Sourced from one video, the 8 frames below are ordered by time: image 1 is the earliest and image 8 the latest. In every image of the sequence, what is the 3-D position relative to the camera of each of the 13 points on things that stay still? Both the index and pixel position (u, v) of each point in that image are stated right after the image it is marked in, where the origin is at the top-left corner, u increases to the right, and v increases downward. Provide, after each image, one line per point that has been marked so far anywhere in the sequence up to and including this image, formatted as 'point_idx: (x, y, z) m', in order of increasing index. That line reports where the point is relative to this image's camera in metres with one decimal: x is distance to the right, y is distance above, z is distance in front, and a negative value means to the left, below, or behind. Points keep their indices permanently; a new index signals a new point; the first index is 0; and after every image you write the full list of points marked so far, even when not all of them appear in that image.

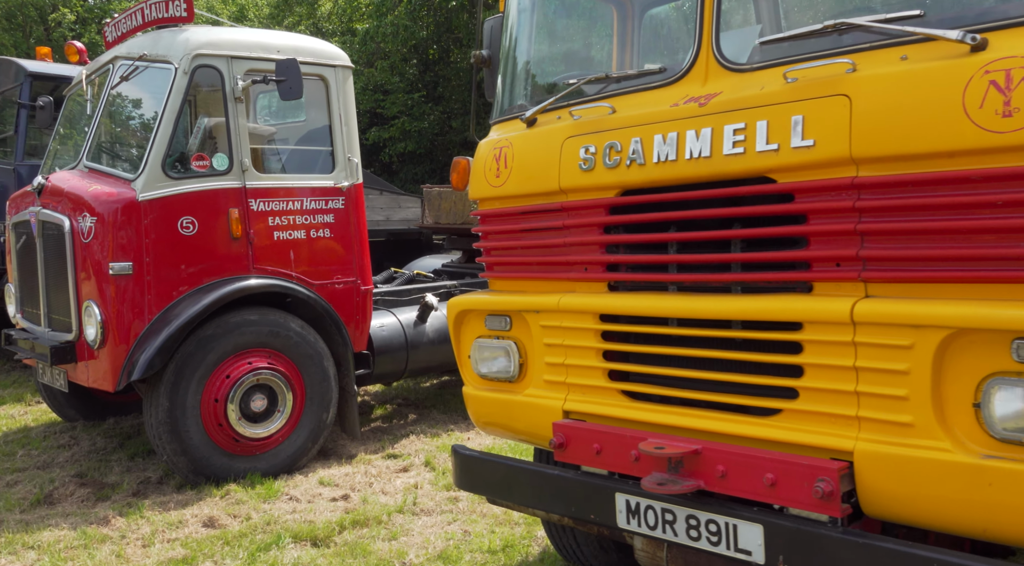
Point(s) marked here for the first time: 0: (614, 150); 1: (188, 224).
0: (+0.3, +0.4, +2.8) m
1: (-1.8, +0.3, +5.0) m
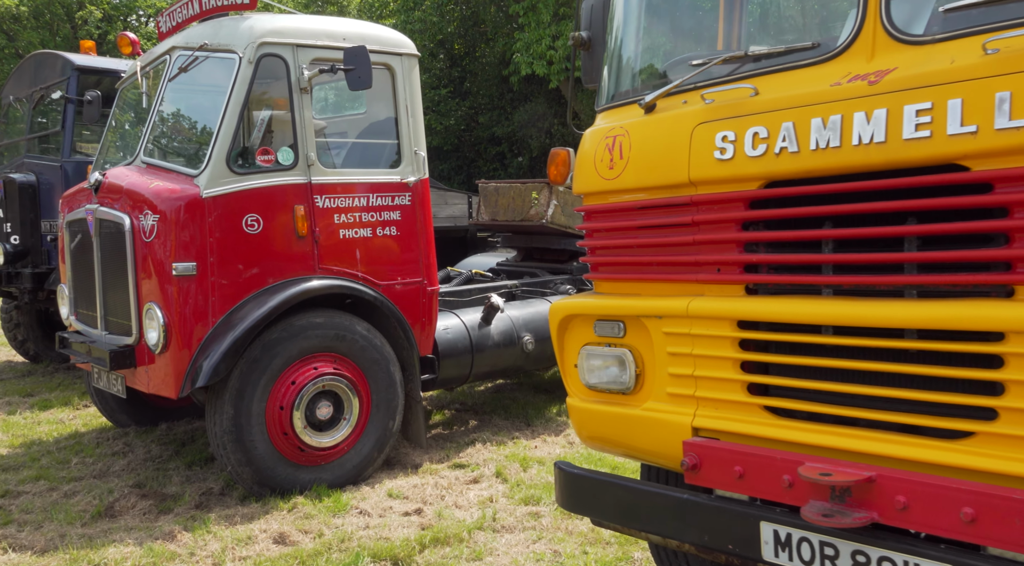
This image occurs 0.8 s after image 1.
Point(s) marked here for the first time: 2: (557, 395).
0: (+0.7, +0.4, +2.5) m
1: (-1.4, +0.3, +4.7) m
2: (+0.4, -0.9, +7.2) m
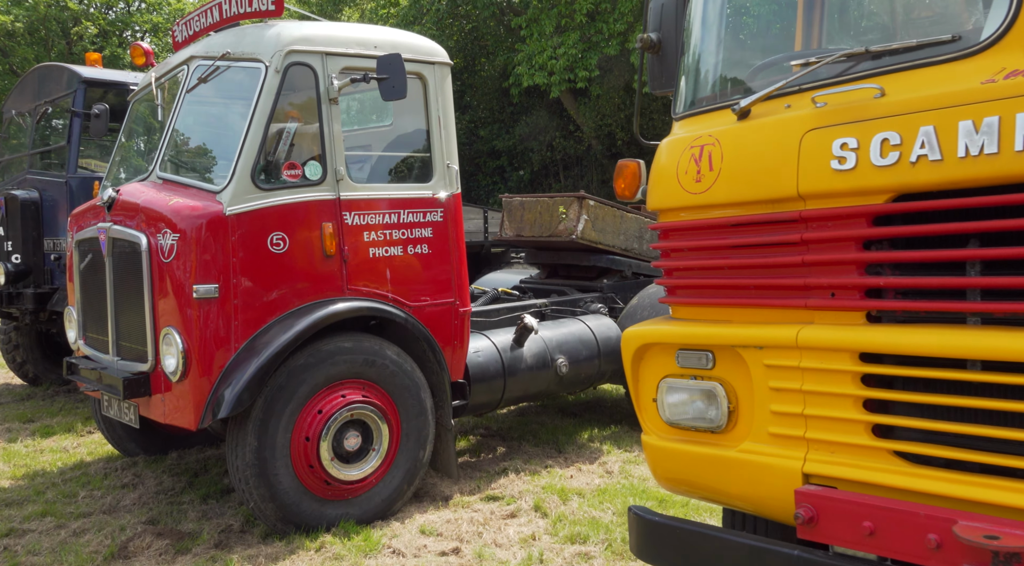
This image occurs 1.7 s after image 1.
0: (+0.9, +0.3, +2.2) m
1: (-1.1, +0.2, +4.4) m
2: (+0.6, -1.1, +6.9) m
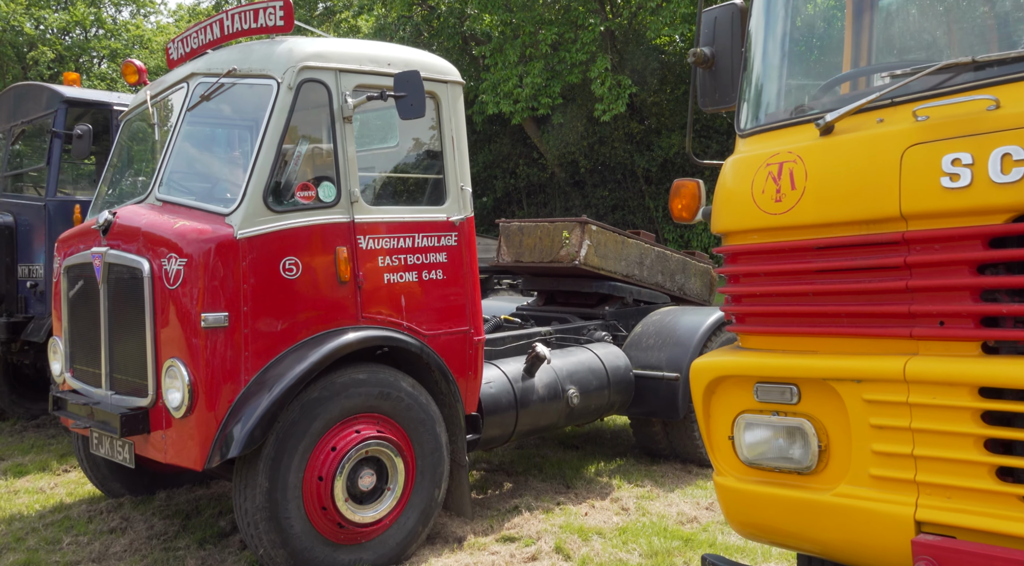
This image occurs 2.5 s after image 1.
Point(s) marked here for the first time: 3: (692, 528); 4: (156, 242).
0: (+1.1, +0.3, +2.0) m
1: (-1.0, +0.1, +4.1) m
2: (+0.6, -1.3, +6.7) m
3: (+1.0, -1.4, +4.9) m
4: (-1.6, +0.2, +4.1) m
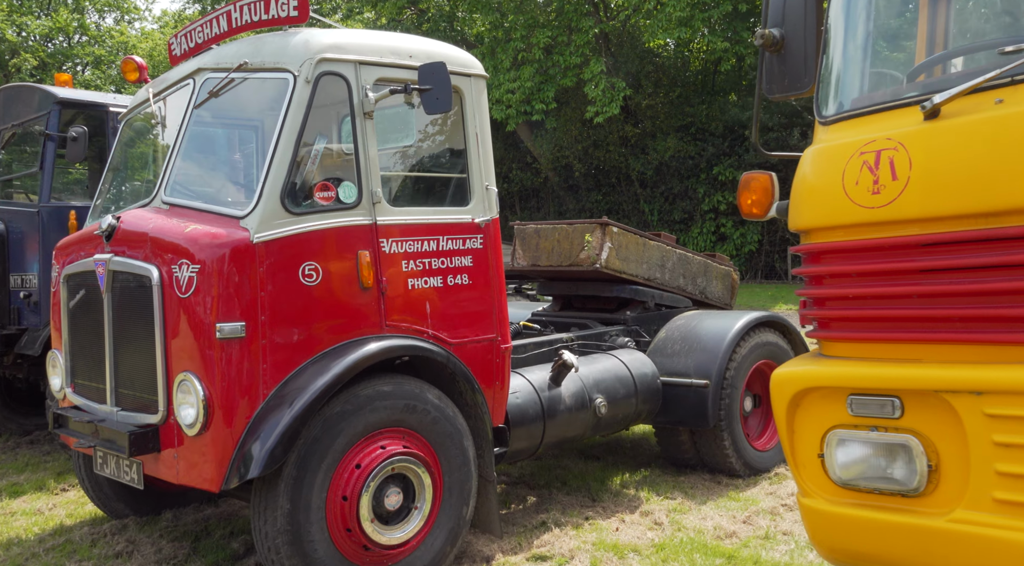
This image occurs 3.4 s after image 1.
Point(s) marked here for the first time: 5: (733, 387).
0: (+1.3, +0.3, +1.8) m
1: (-0.9, 0.0, +3.9) m
2: (+0.7, -1.3, +6.4) m
3: (+1.2, -1.4, +4.7) m
4: (-1.5, +0.2, +3.8) m
5: (+1.5, -0.7, +5.9) m
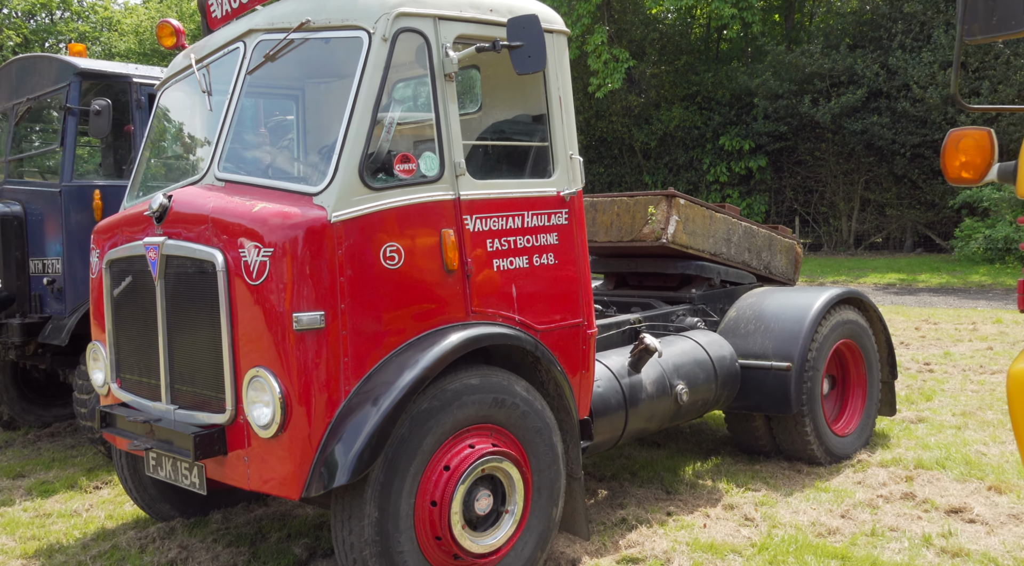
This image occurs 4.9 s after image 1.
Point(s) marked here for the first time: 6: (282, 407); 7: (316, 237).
0: (+1.7, +0.3, +1.4) m
1: (-0.5, +0.1, +3.5) m
2: (+1.1, -1.1, +6.0) m
3: (+1.6, -1.3, +4.3) m
4: (-1.1, +0.2, +3.4) m
5: (+1.9, -0.5, +5.5) m
6: (-0.9, -0.5, +3.3) m
7: (-0.7, +0.2, +3.3) m
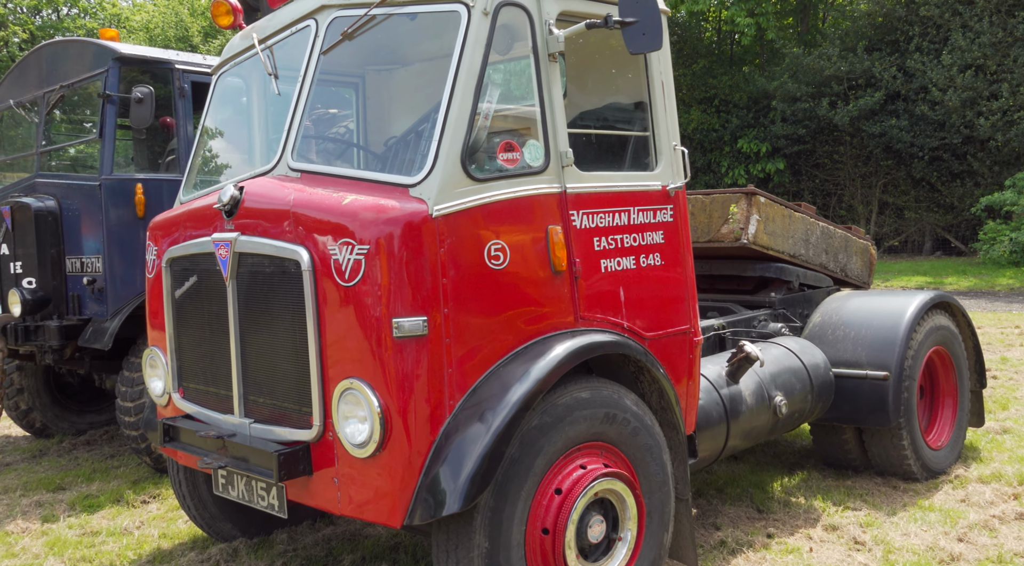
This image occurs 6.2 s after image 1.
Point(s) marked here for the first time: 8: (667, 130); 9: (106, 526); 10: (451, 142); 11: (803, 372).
0: (+2.1, +0.3, +1.0) m
1: (-0.1, +0.1, +3.1) m
2: (+1.6, -1.2, +5.7) m
3: (+2.0, -1.3, +3.9) m
4: (-0.7, +0.2, +3.0) m
5: (+2.3, -0.5, +5.1) m
6: (-0.4, -0.5, +2.9) m
7: (-0.3, +0.2, +2.9) m
8: (+0.7, +0.7, +3.8) m
9: (-2.2, -1.3, +4.9) m
10: (-0.2, +0.5, +3.1) m
11: (+1.6, -0.5, +4.8) m
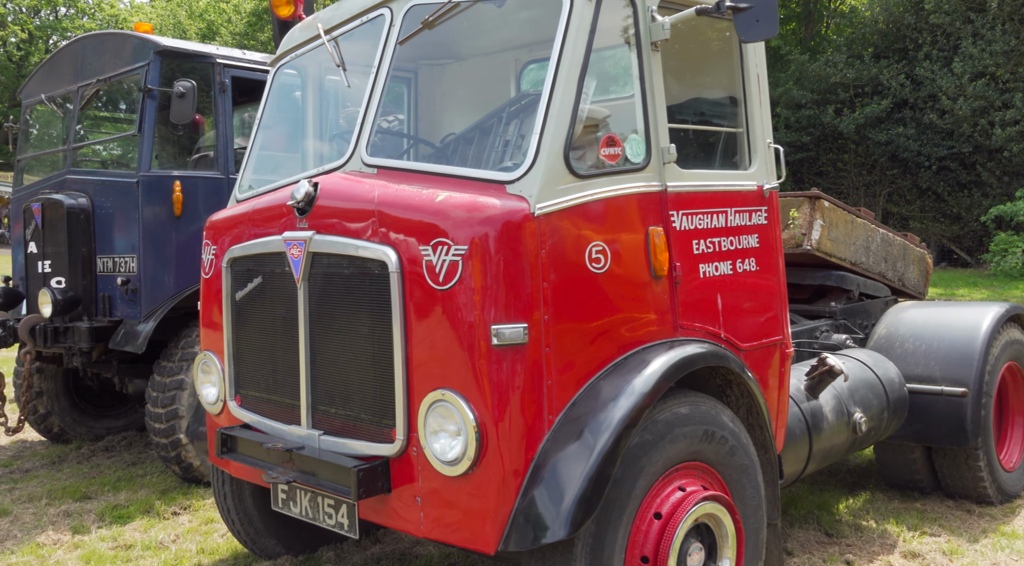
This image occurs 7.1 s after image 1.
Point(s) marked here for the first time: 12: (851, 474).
0: (+2.5, +0.3, +0.8) m
1: (+0.3, +0.1, +2.9) m
2: (+1.9, -1.2, +5.4) m
3: (+2.3, -1.3, +3.7) m
4: (-0.3, +0.2, +2.8) m
5: (+2.6, -0.6, +4.9) m
6: (-0.1, -0.5, +2.7) m
7: (0.0, +0.2, +2.7) m
8: (+1.0, +0.6, +3.6) m
9: (-1.9, -1.3, +4.7) m
10: (+0.1, +0.5, +2.8) m
11: (+1.9, -0.5, +4.6) m
12: (+2.1, -1.2, +5.6) m
